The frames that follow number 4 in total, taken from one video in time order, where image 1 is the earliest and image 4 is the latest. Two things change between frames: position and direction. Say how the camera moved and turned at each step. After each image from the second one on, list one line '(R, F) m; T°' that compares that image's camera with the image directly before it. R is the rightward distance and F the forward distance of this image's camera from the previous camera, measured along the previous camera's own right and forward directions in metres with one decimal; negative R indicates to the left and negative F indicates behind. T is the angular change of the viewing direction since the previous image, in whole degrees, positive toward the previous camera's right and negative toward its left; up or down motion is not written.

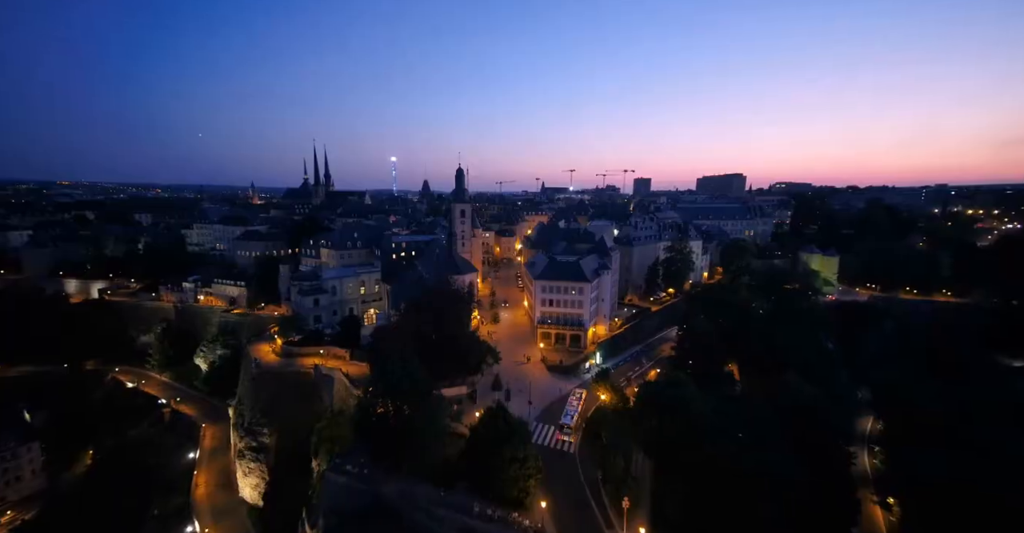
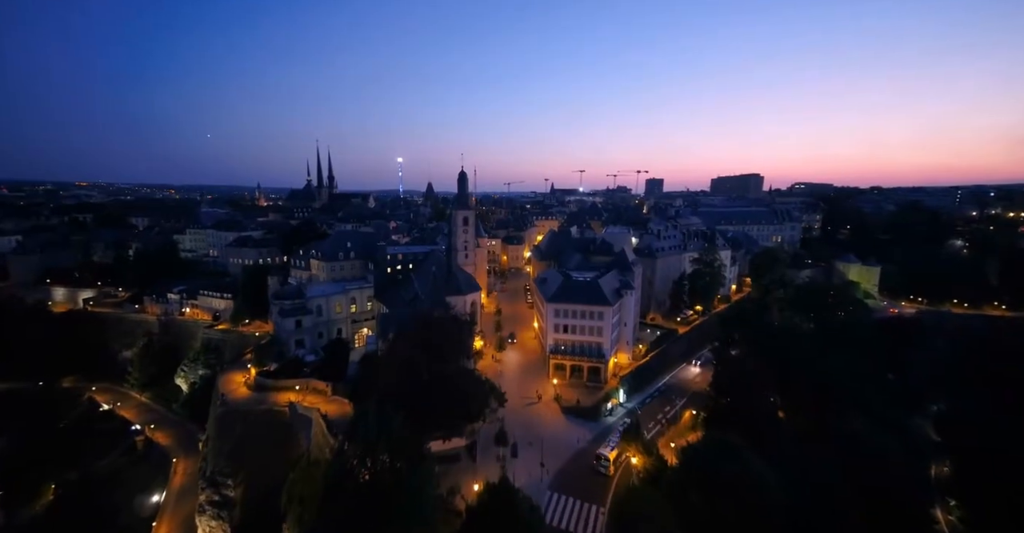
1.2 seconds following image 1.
(+0.1, +4.6) m; -1°
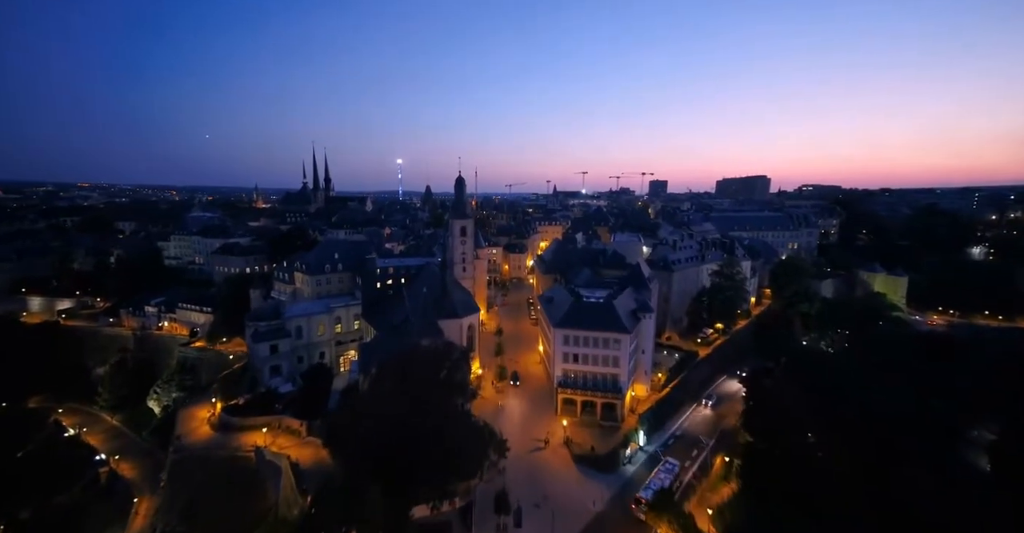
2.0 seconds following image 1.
(-0.1, +3.7) m; 0°
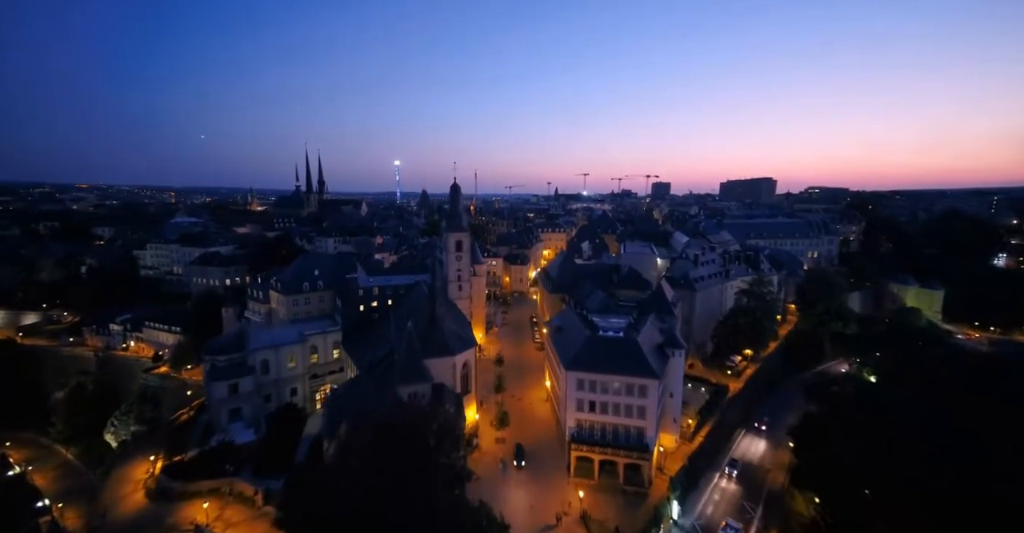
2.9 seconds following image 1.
(-0.2, +4.4) m; 0°
